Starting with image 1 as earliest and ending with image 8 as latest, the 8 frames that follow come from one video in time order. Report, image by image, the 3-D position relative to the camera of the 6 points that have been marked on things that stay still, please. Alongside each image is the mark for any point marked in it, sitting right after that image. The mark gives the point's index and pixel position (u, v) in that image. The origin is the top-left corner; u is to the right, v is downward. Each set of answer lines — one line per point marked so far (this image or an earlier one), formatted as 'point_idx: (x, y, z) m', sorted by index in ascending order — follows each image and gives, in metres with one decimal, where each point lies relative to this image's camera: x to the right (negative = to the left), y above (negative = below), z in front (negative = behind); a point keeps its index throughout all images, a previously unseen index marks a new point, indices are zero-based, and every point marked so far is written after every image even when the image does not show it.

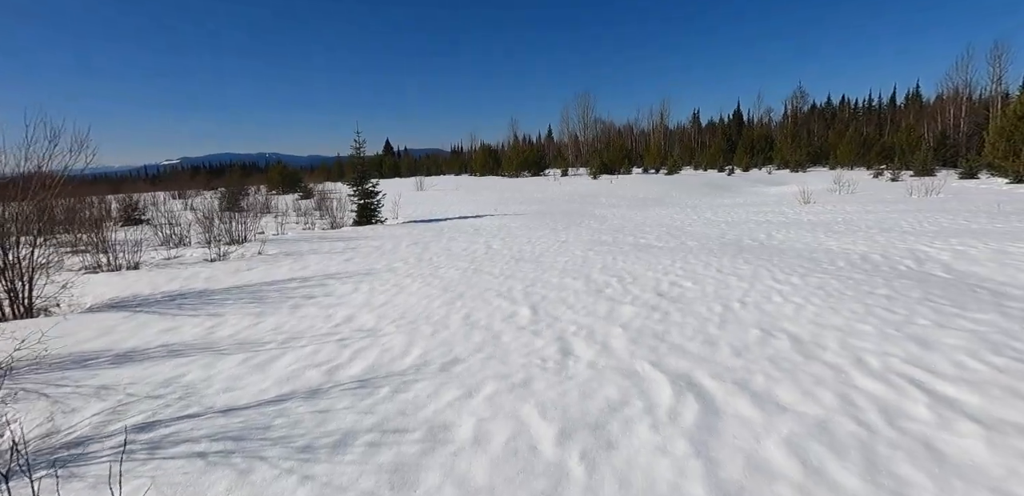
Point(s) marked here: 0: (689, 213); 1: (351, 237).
0: (+6.6, +1.3, +17.6) m
1: (-4.6, +0.3, +13.4) m
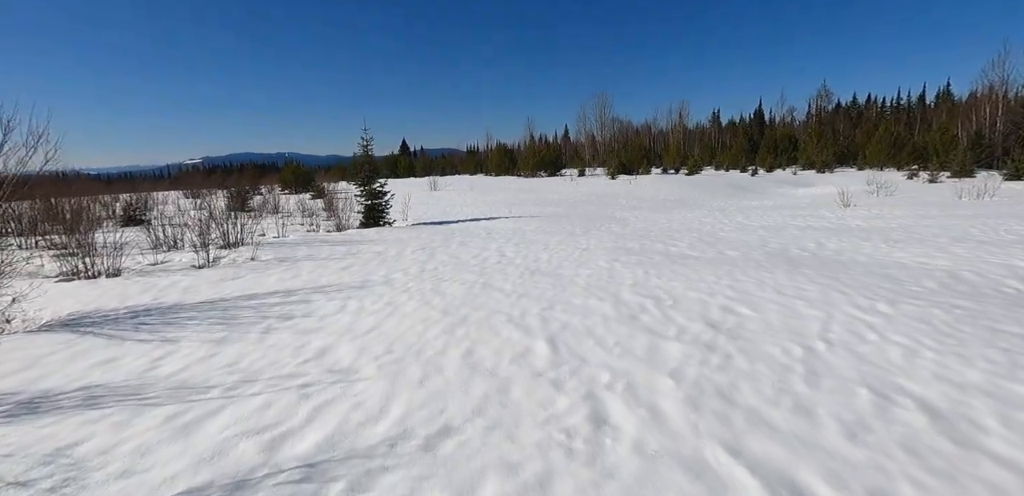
0: (+7.1, +1.1, +16.3) m
1: (-4.2, +0.2, +12.5) m
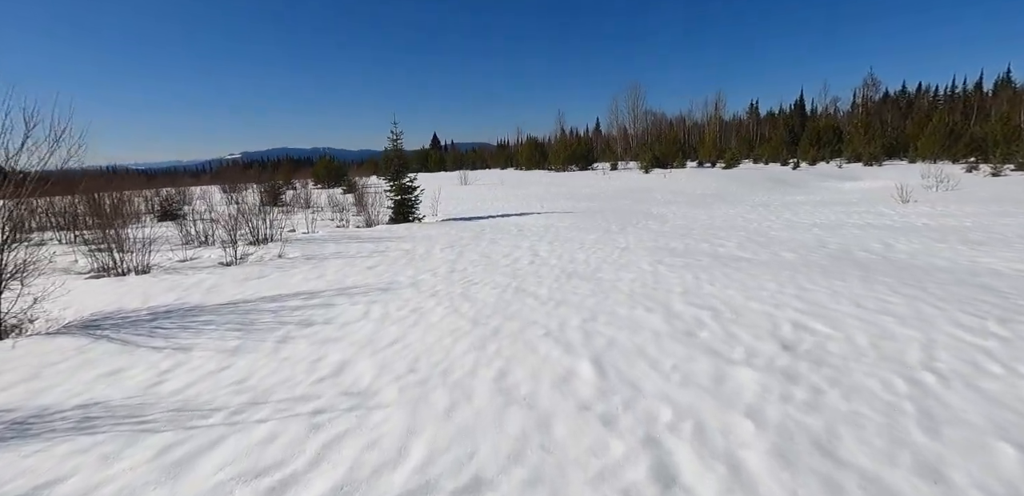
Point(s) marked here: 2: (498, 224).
0: (+8.2, +1.2, +15.3) m
1: (-3.4, +0.3, +12.2) m
2: (-0.4, +0.7, +13.9) m
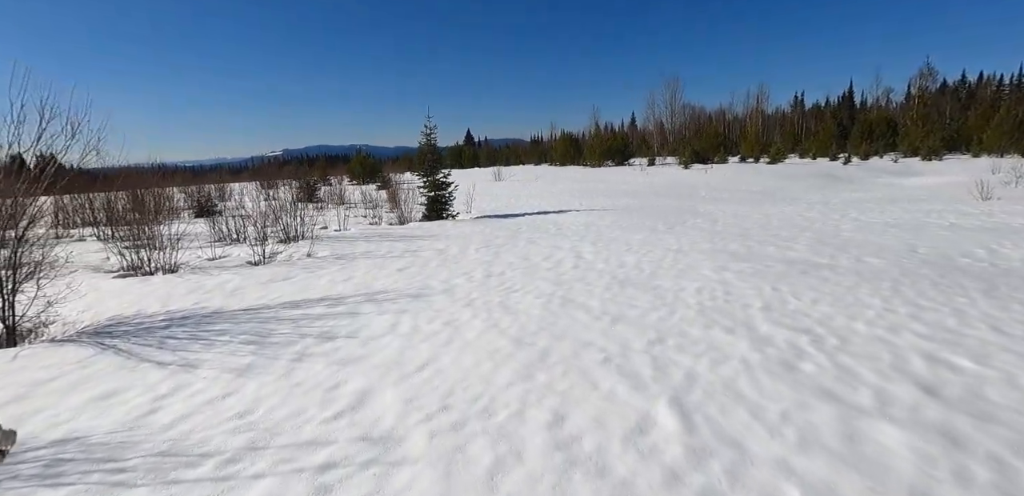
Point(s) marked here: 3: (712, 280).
0: (+9.3, +1.1, +14.0) m
1: (-2.4, +0.3, +11.7) m
2: (+0.6, +0.7, +13.1) m
3: (+2.3, -0.4, +5.4) m
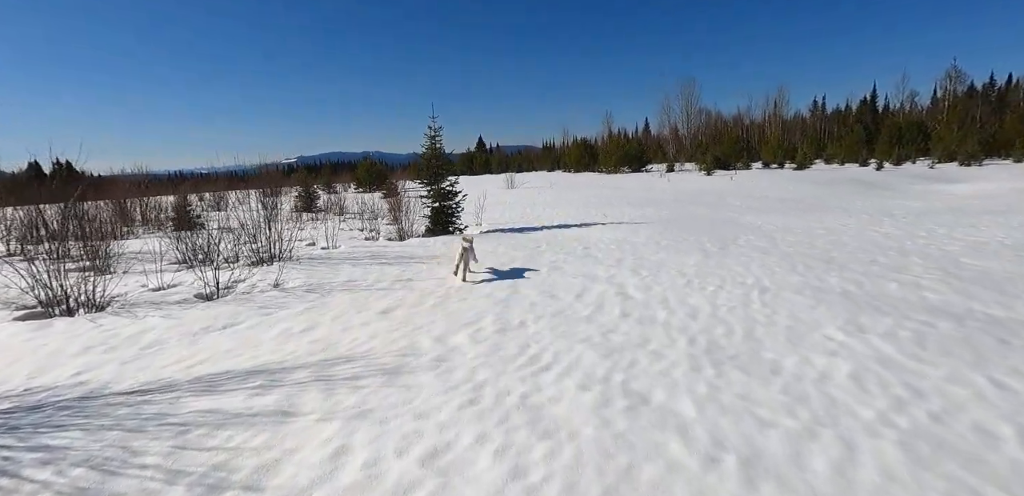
0: (+9.7, +0.6, +11.8) m
1: (-2.1, -0.2, +9.8) m
2: (+1.0, +0.2, +11.2) m
3: (+2.5, -0.8, +3.4) m
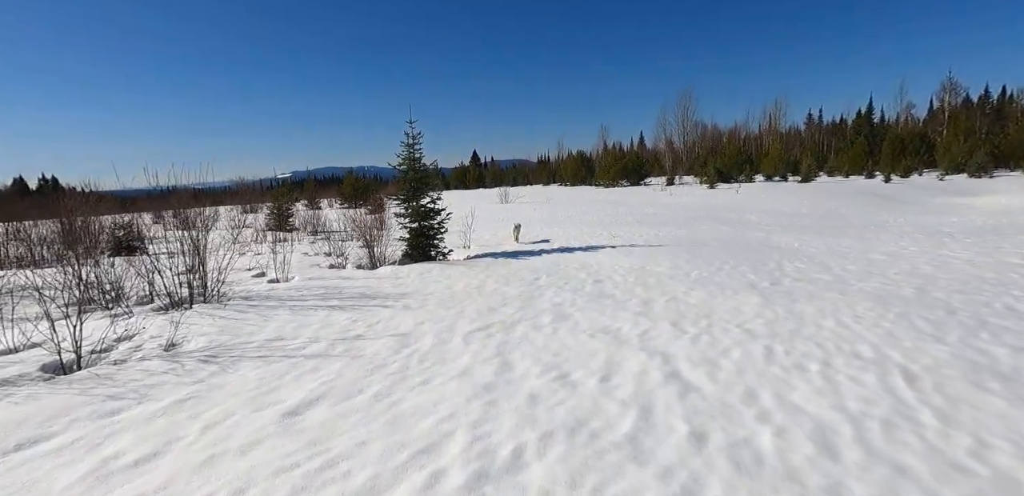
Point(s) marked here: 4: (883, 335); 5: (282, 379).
0: (+9.6, 0.0, +9.8) m
1: (-2.2, -0.7, +7.6) m
2: (+0.9, -0.4, +9.0) m
3: (+2.5, -1.2, +1.3) m
4: (+3.4, -0.8, +4.2) m
5: (-2.1, -1.2, +4.2) m
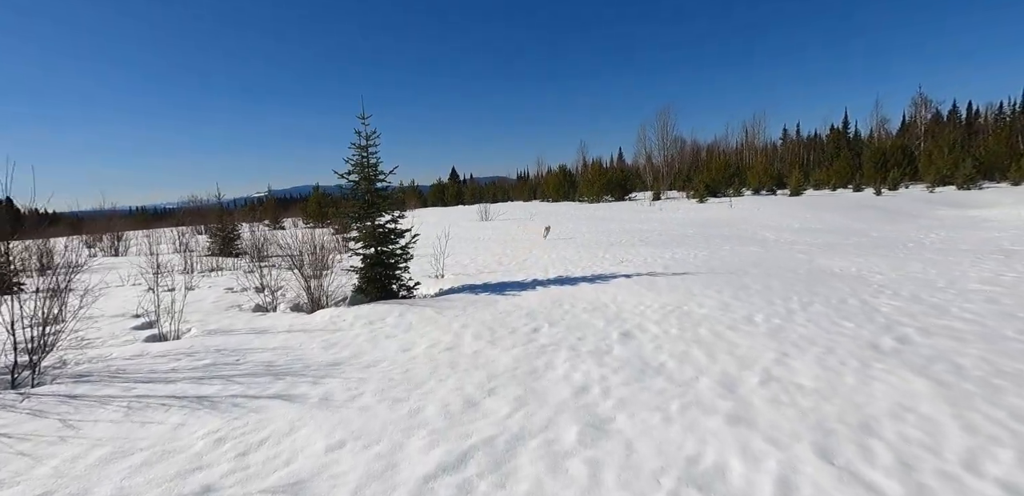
0: (+9.3, -0.4, +7.6) m
1: (-2.3, -1.2, +4.9) m
2: (+0.7, -0.9, +6.5) m
3: (+2.6, -1.3, -1.3) m
4: (+3.4, -1.1, +1.8) m
5: (-2.0, -1.5, +1.4) m
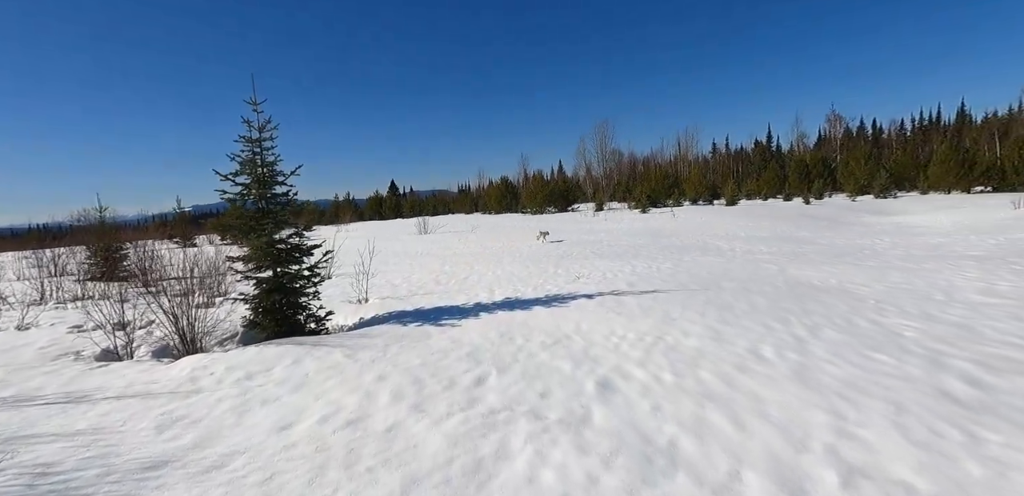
0: (+8.5, -0.5, +7.1) m
1: (-2.7, -1.4, +2.9) m
2: (0.0, -1.1, +4.9) m
3: (+2.9, -1.3, -2.6) m
4: (+3.3, -1.1, +0.5) m
5: (-2.0, -1.6, -0.5) m
